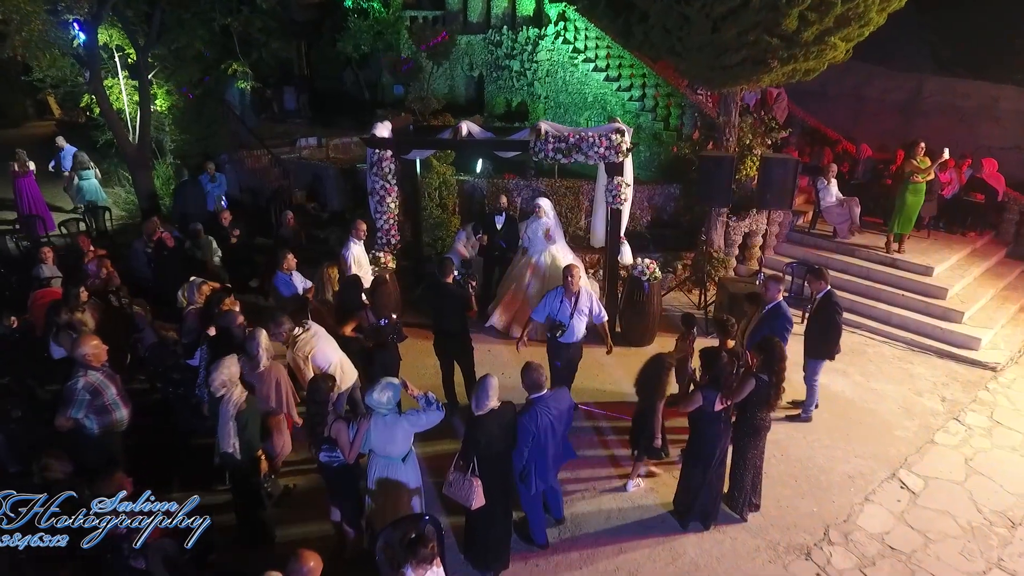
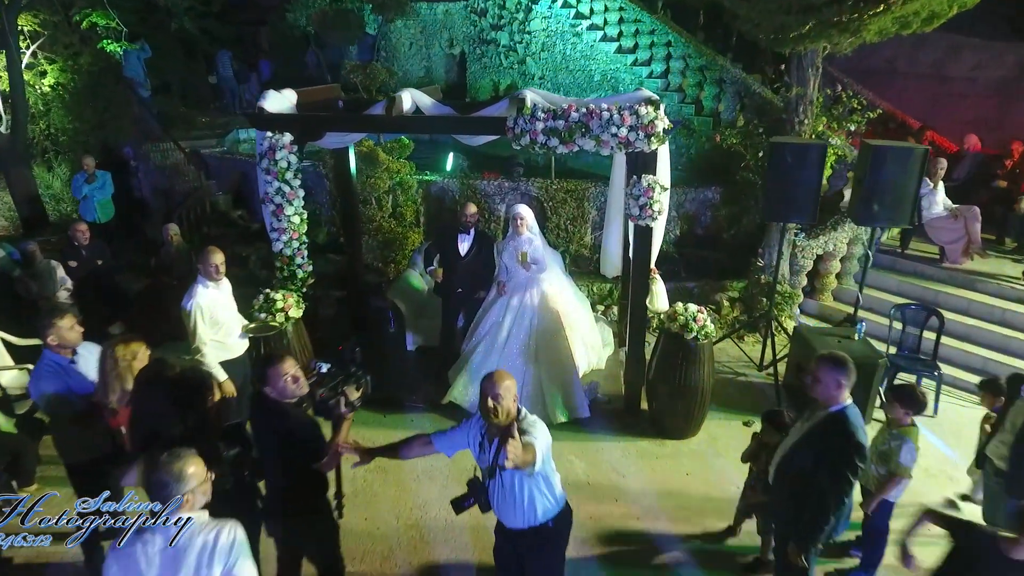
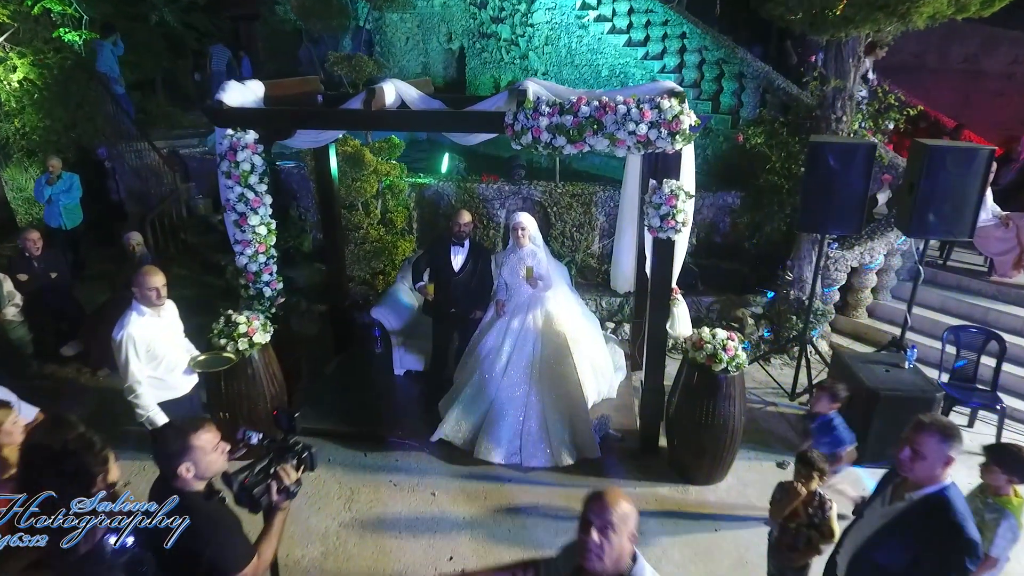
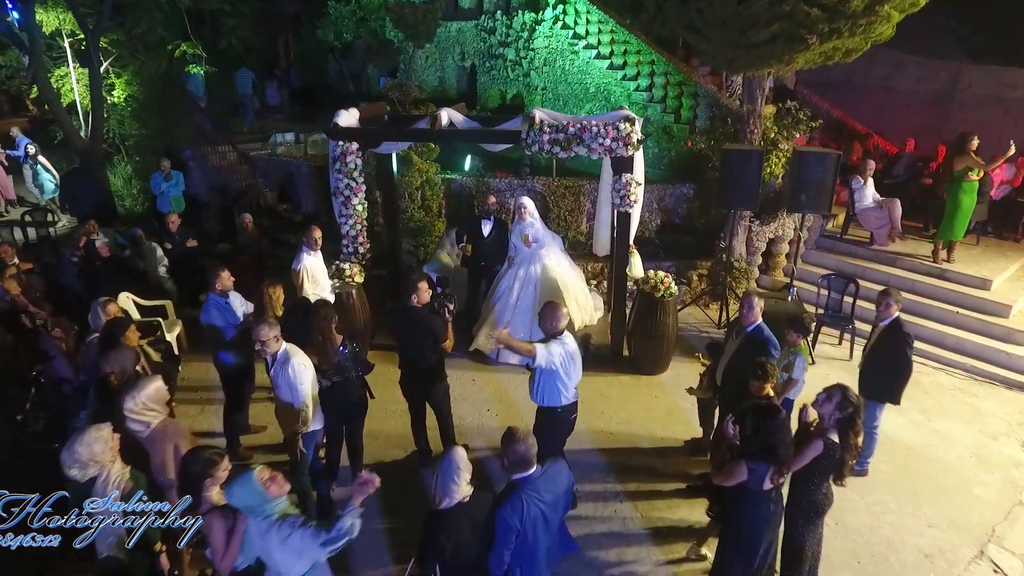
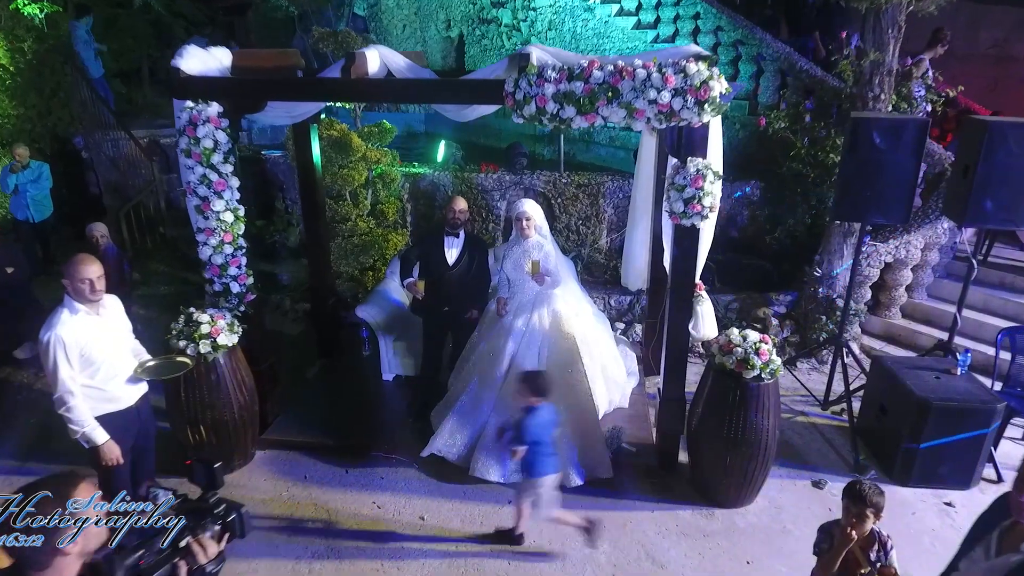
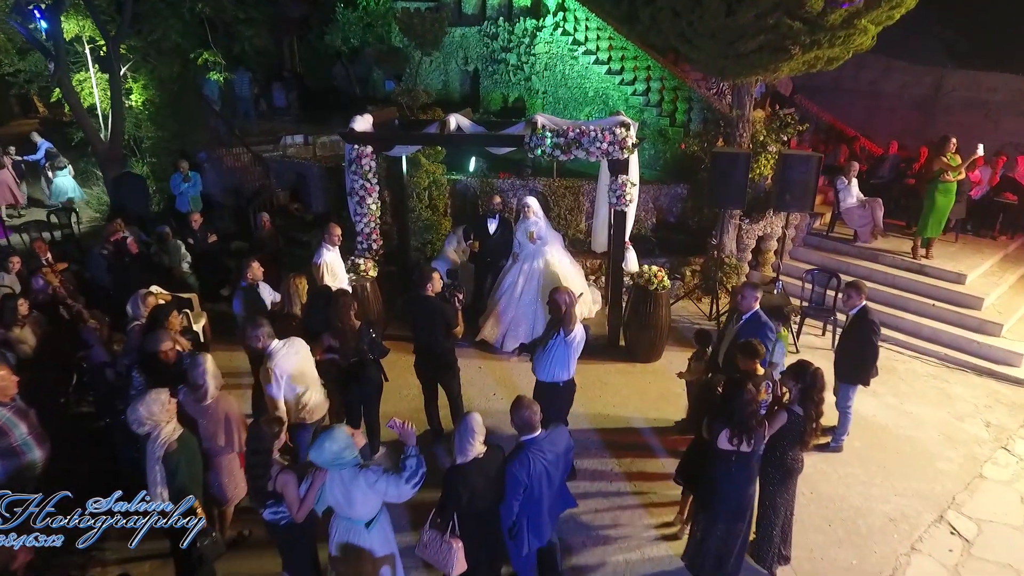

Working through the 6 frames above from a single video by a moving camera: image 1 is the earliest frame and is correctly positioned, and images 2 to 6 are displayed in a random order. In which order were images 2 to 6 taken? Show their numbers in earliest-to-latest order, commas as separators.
6, 4, 2, 3, 5
